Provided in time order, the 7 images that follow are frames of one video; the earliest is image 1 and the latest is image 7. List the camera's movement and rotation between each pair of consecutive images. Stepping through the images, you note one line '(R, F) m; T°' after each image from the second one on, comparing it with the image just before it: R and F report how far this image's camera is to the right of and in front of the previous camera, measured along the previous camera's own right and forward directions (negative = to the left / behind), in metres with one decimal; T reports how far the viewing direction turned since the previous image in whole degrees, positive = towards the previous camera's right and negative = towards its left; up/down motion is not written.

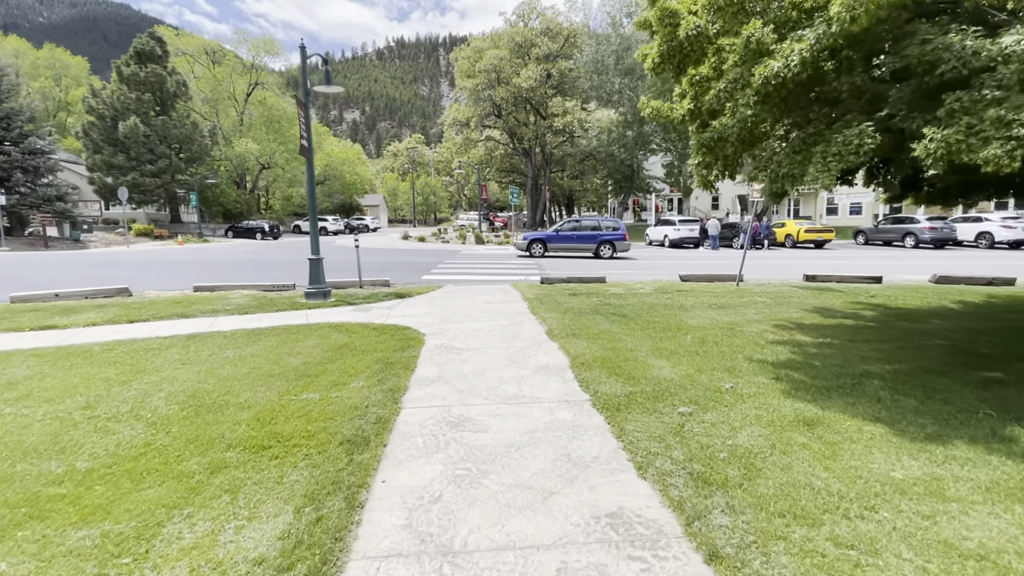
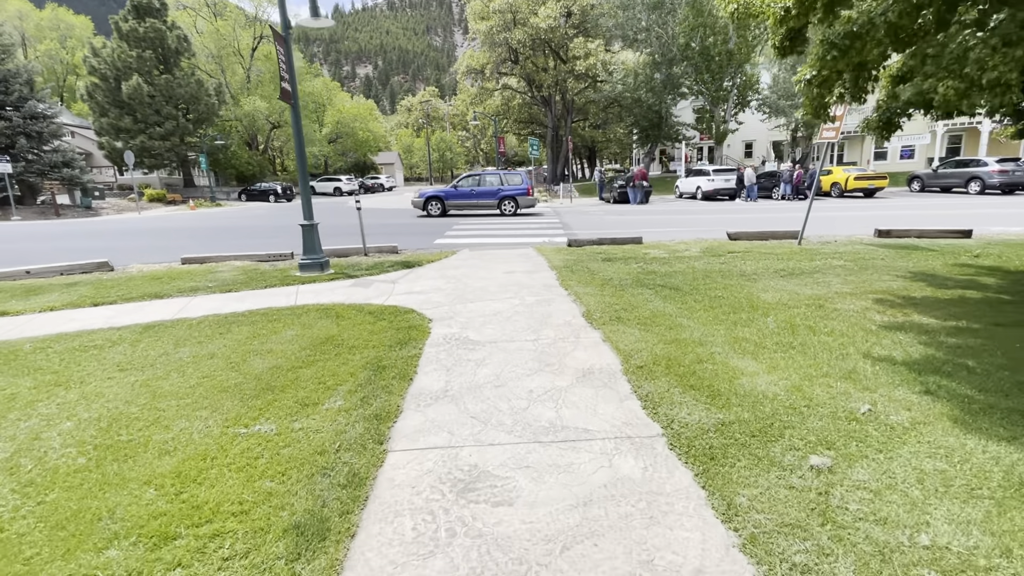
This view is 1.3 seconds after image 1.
(-0.1, +1.4) m; -2°
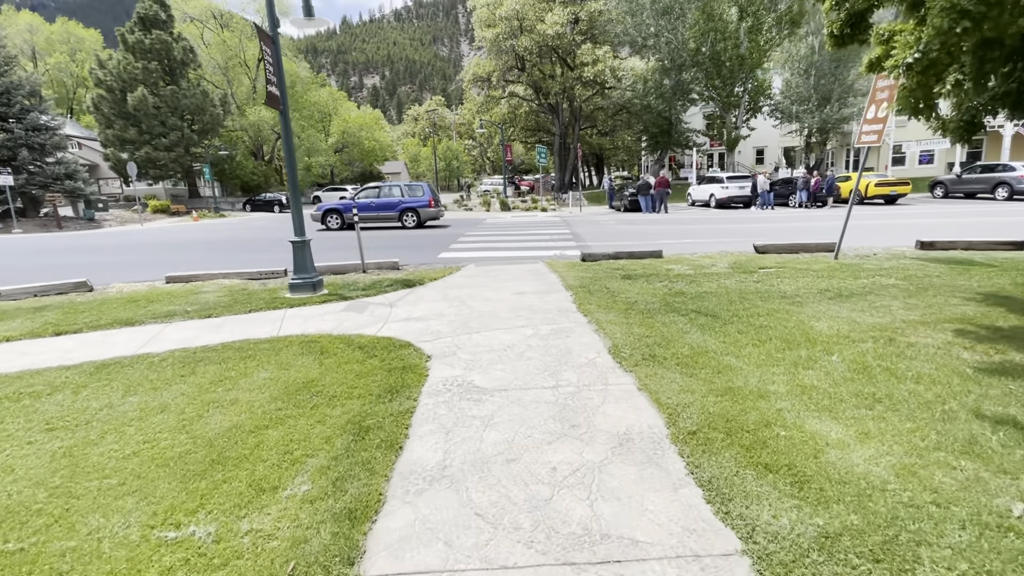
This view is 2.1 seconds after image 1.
(-0.1, +0.8) m; -1°
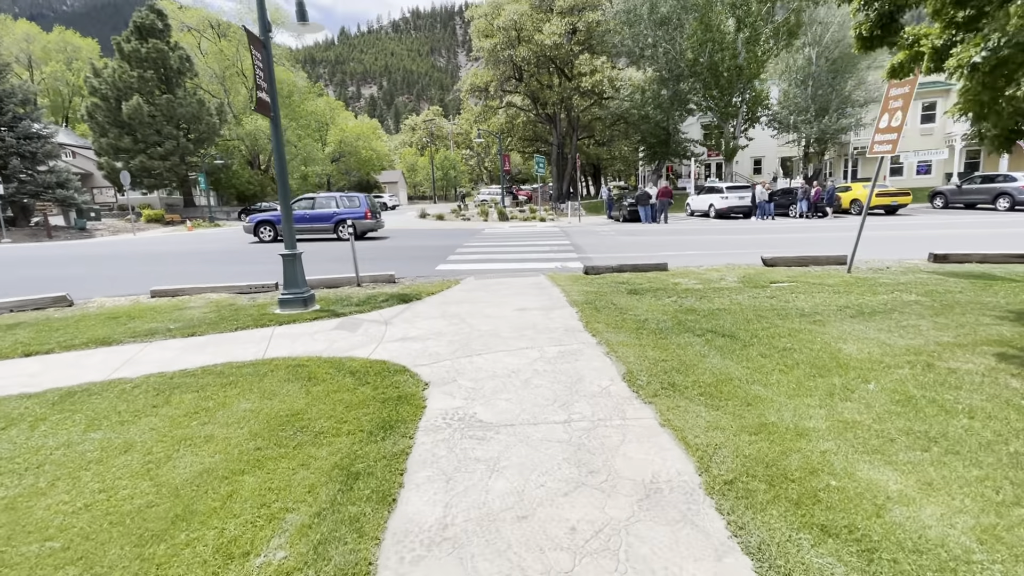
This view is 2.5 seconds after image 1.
(-0.1, +0.4) m; 0°
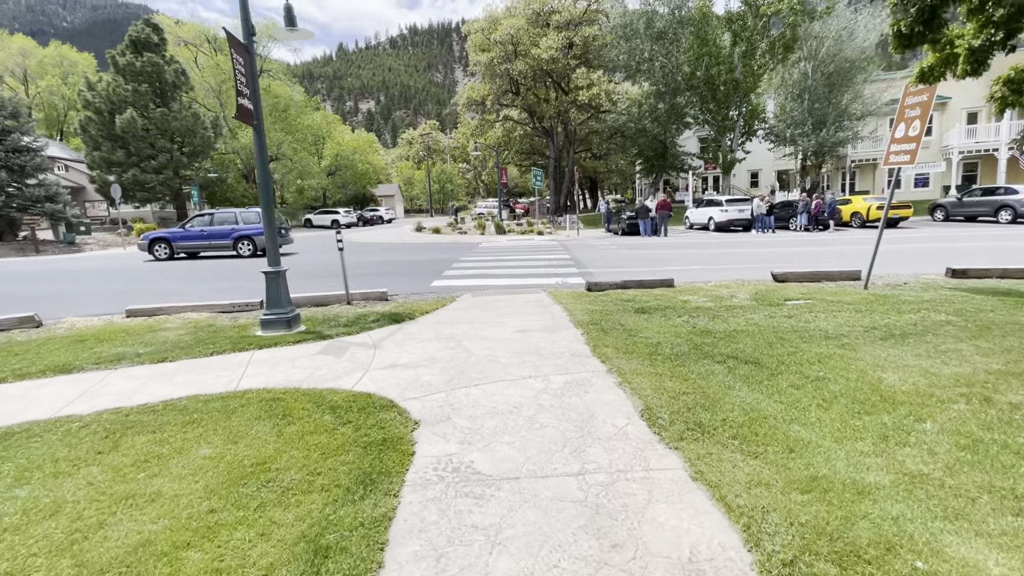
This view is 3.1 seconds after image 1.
(0.0, +0.5) m; 0°
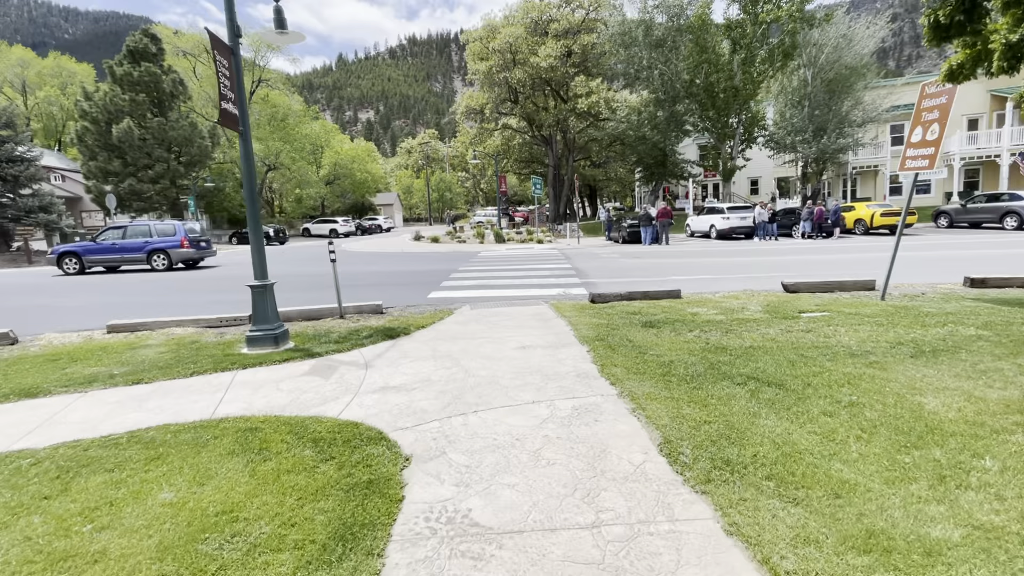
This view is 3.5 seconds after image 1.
(0.0, +0.4) m; 0°
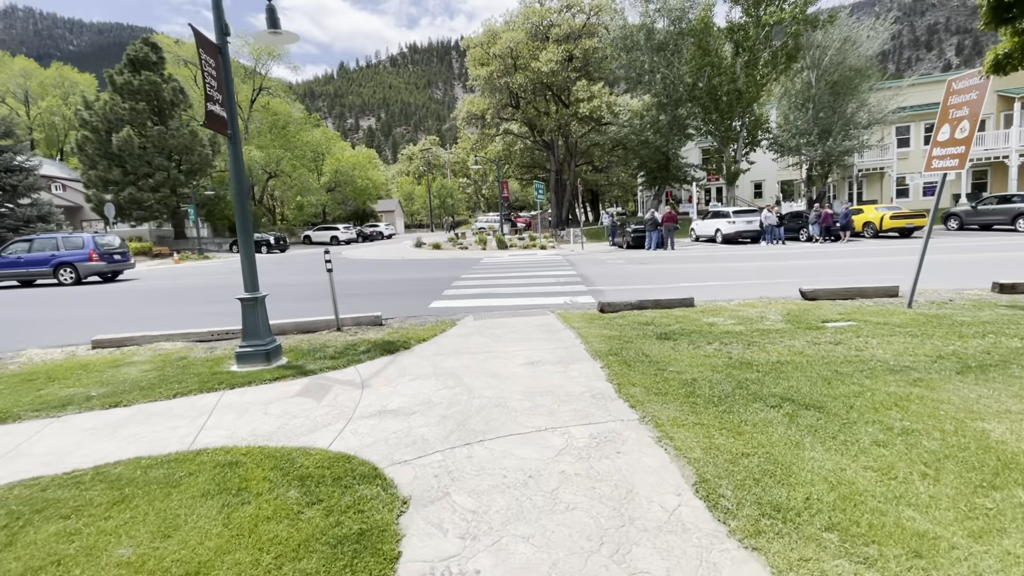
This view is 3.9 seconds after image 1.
(-0.1, +0.4) m; 0°
